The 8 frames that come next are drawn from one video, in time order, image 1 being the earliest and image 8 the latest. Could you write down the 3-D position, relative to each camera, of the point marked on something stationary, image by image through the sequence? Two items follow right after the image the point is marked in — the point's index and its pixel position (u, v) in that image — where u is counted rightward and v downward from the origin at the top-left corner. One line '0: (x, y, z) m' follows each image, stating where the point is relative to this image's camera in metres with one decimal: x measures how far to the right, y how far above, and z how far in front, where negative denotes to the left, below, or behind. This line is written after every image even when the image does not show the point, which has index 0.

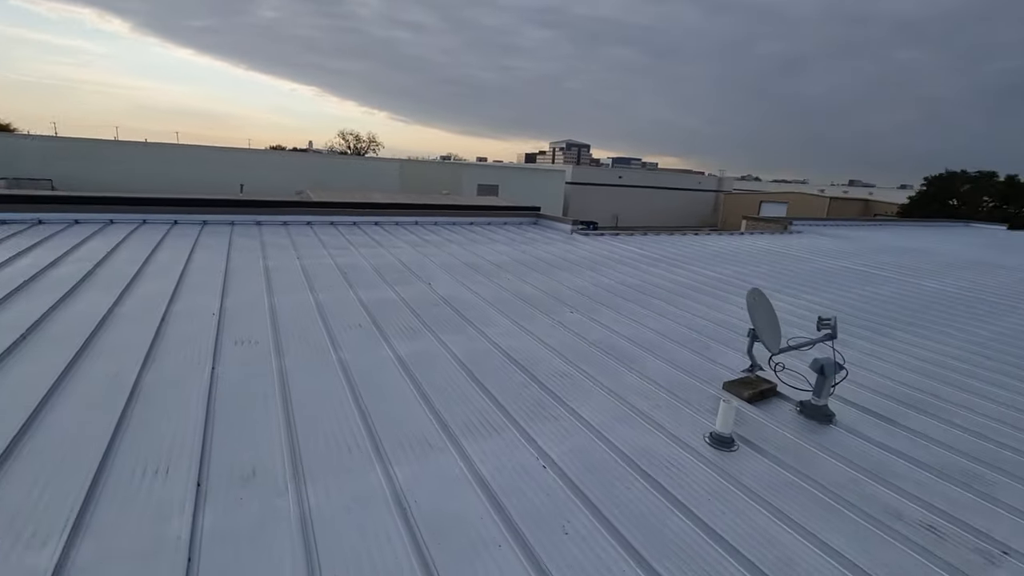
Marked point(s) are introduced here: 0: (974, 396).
0: (+2.8, -0.7, +3.0) m
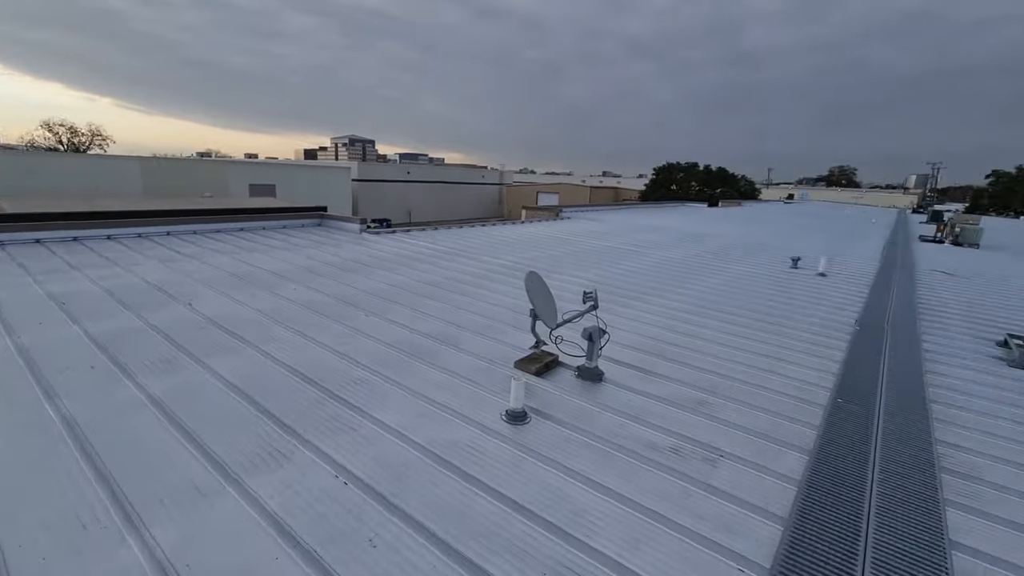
0: (+1.4, -0.4, +3.8) m
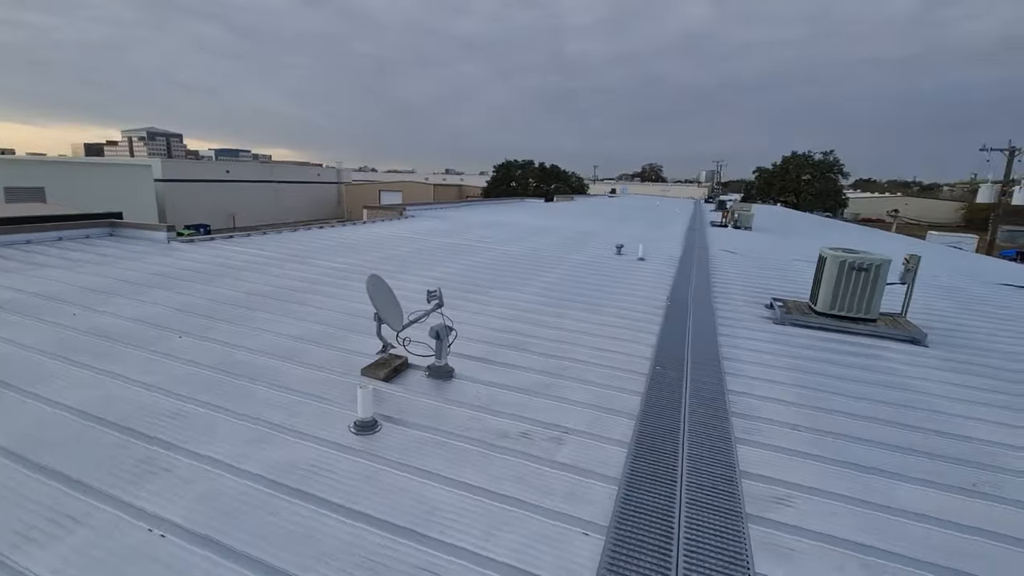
0: (+0.2, -0.3, +4.0) m
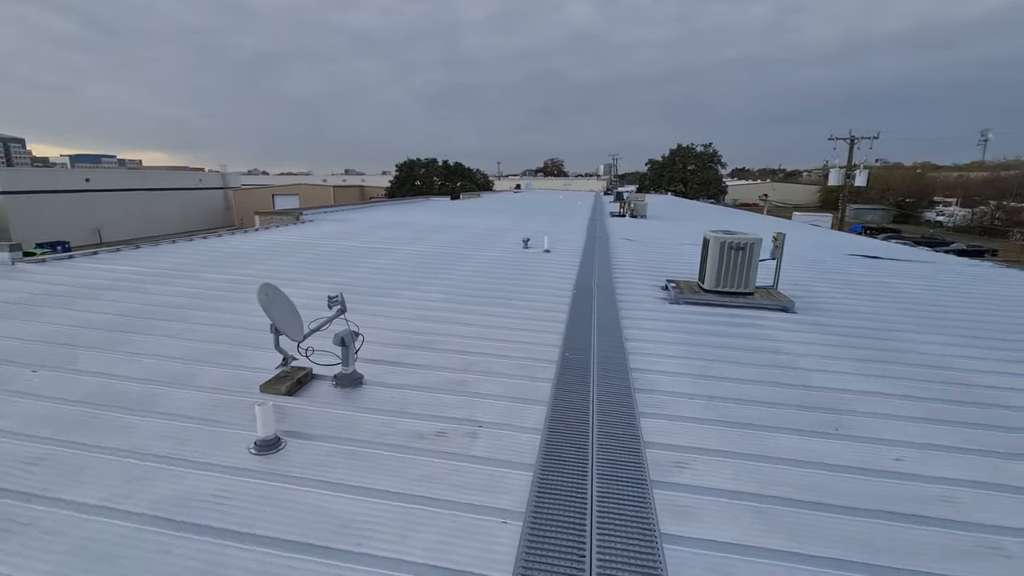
0: (-0.5, -0.3, +4.0) m
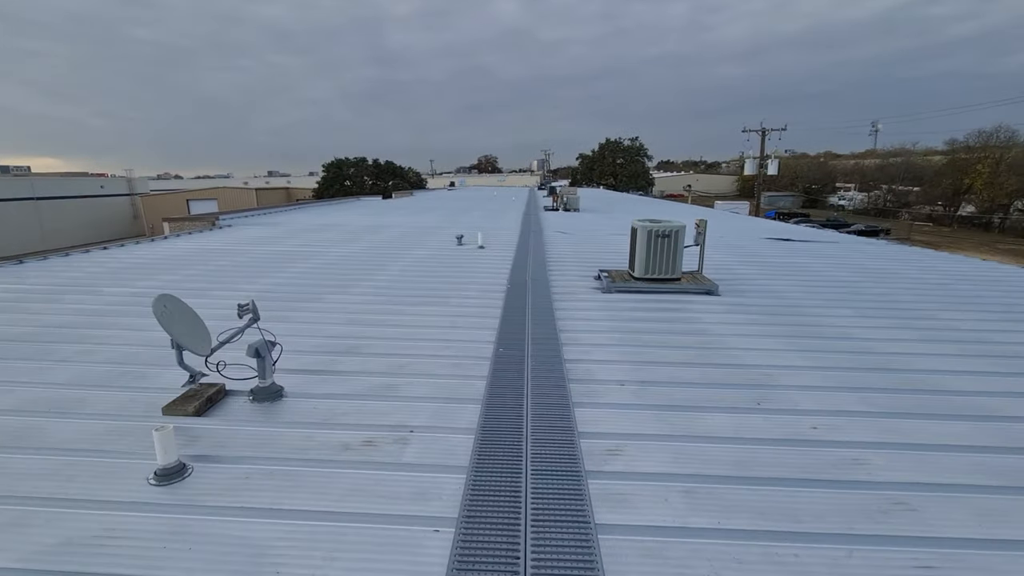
0: (-1.0, -0.3, +3.8) m
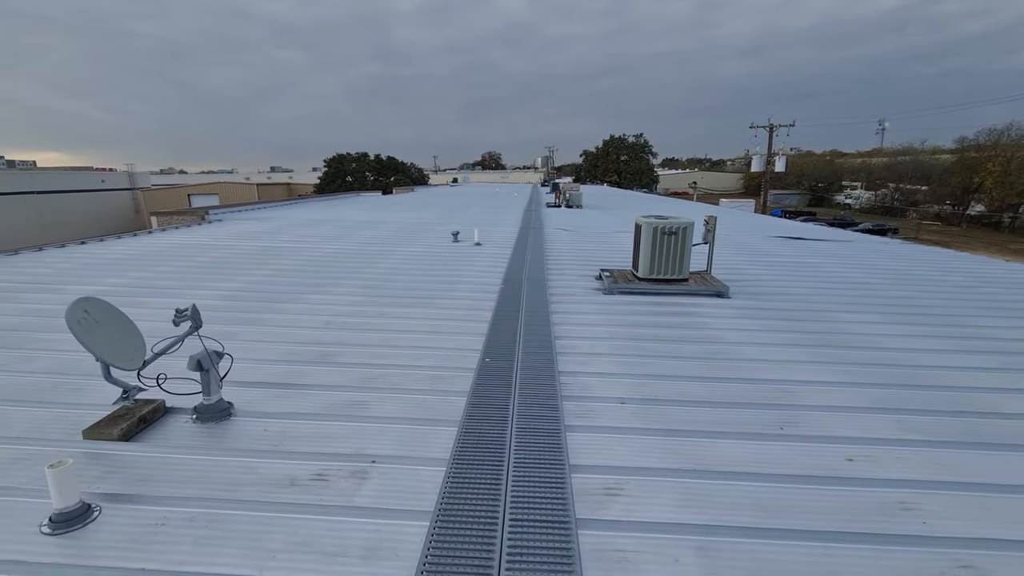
0: (-1.1, -0.3, +3.5) m
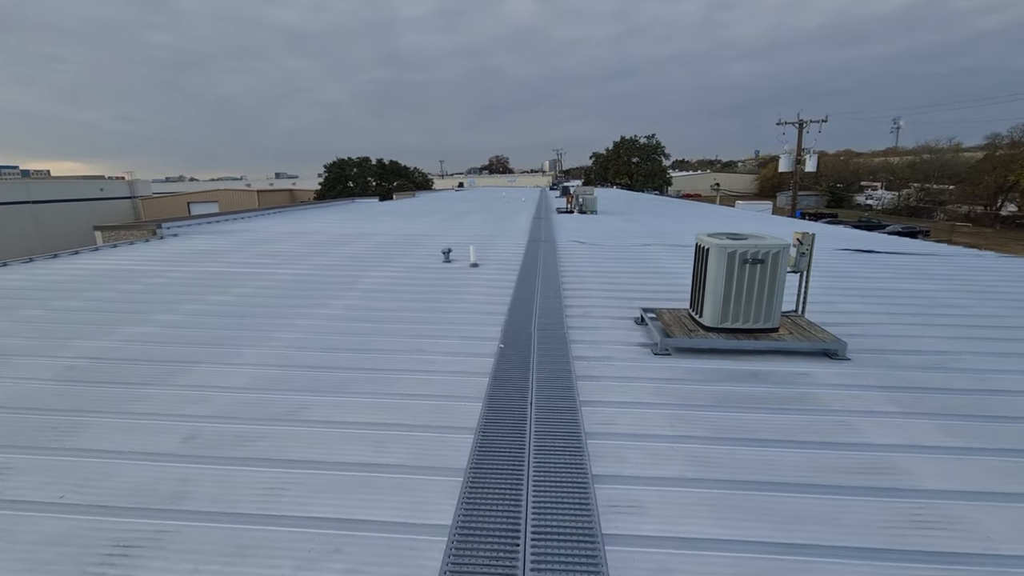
0: (-1.1, -0.7, +1.9) m
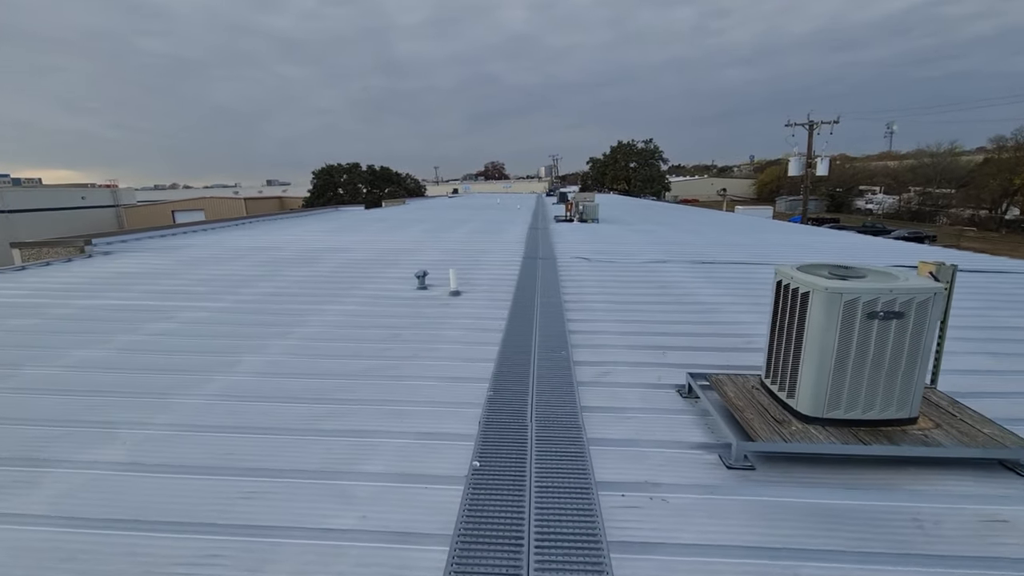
0: (-1.2, -1.0, +0.6) m
